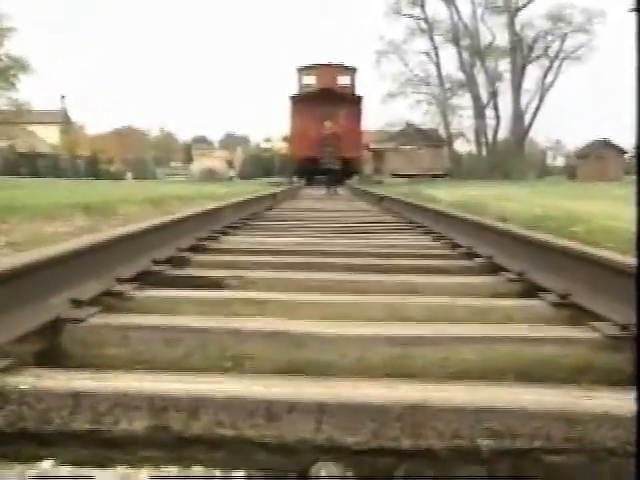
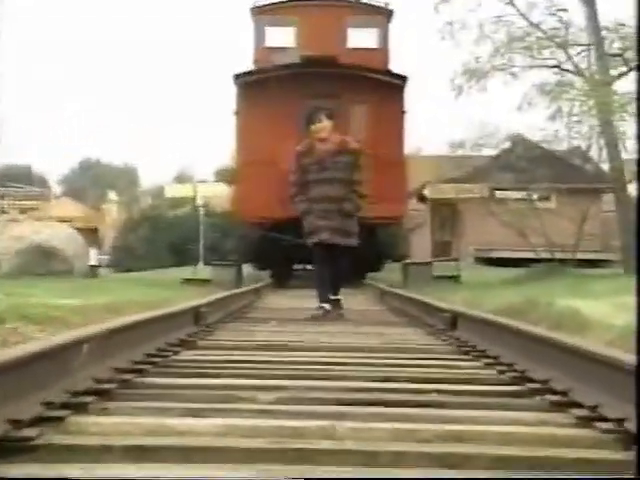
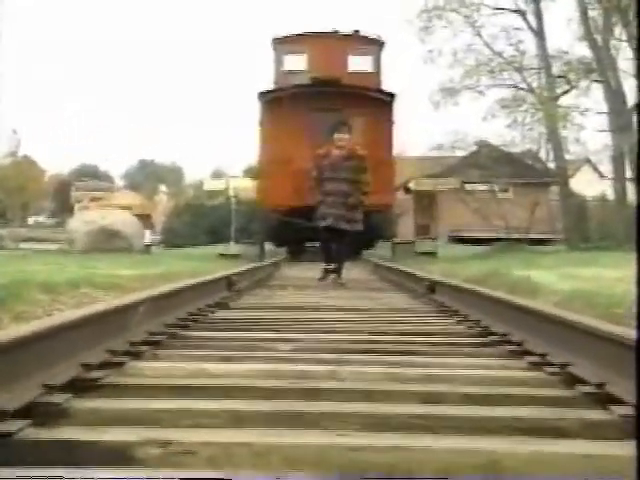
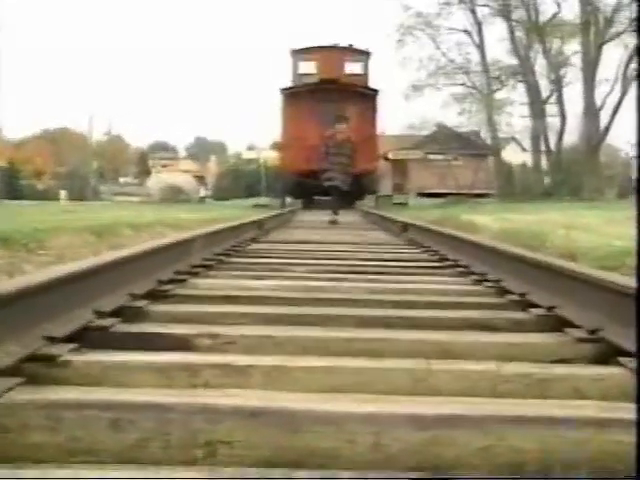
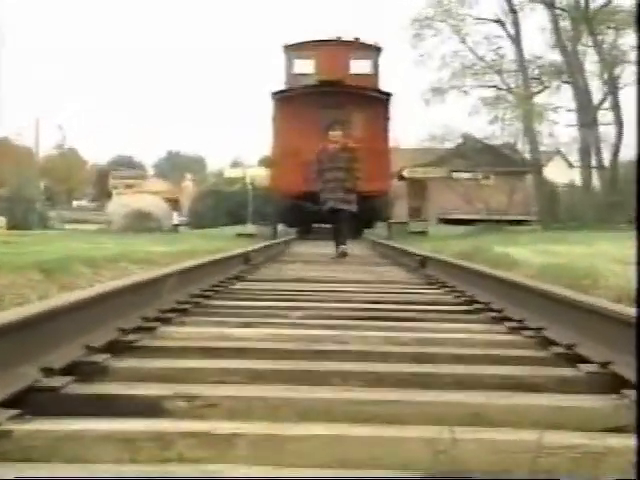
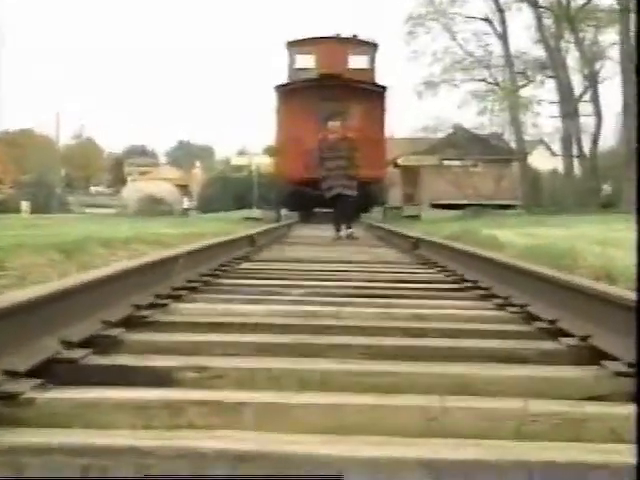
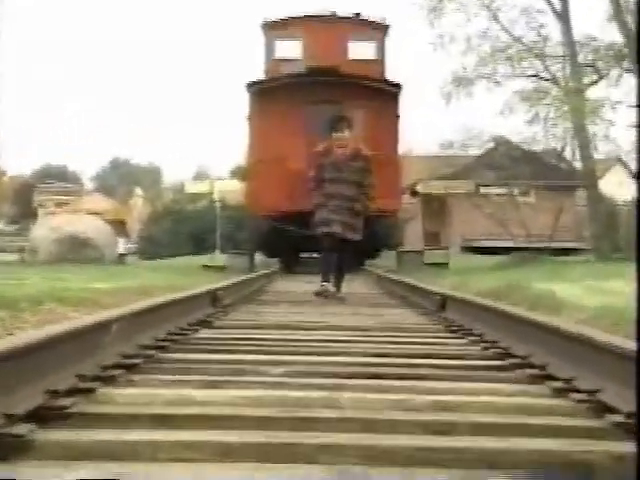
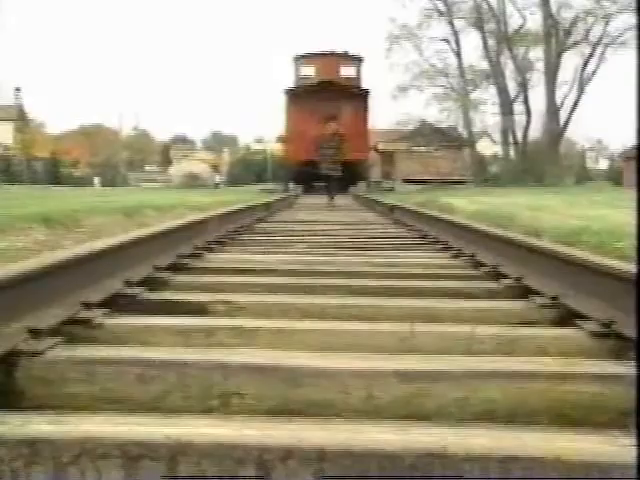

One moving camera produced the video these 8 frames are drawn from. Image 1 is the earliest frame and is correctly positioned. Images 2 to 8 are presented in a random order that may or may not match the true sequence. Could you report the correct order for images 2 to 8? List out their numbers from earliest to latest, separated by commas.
8, 4, 6, 5, 3, 7, 2
